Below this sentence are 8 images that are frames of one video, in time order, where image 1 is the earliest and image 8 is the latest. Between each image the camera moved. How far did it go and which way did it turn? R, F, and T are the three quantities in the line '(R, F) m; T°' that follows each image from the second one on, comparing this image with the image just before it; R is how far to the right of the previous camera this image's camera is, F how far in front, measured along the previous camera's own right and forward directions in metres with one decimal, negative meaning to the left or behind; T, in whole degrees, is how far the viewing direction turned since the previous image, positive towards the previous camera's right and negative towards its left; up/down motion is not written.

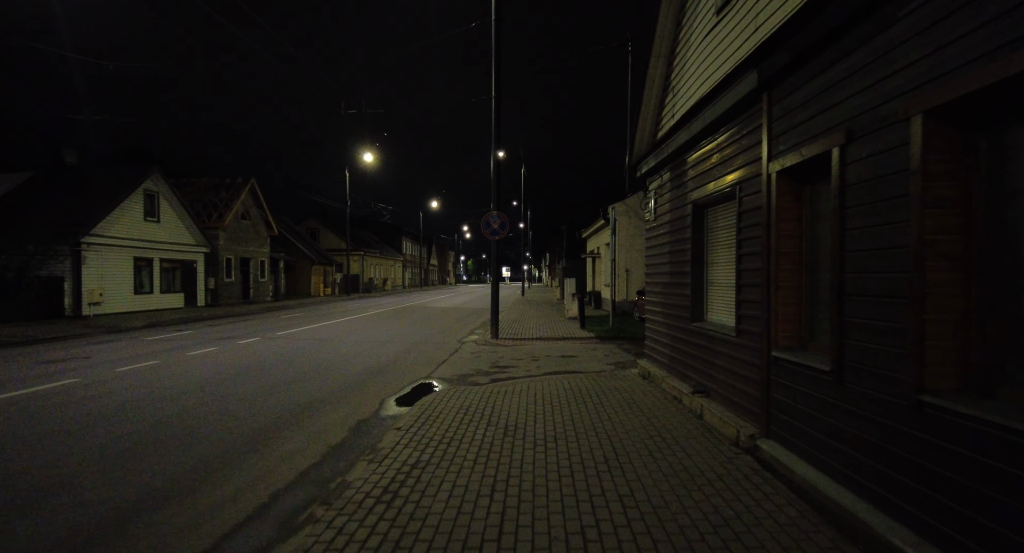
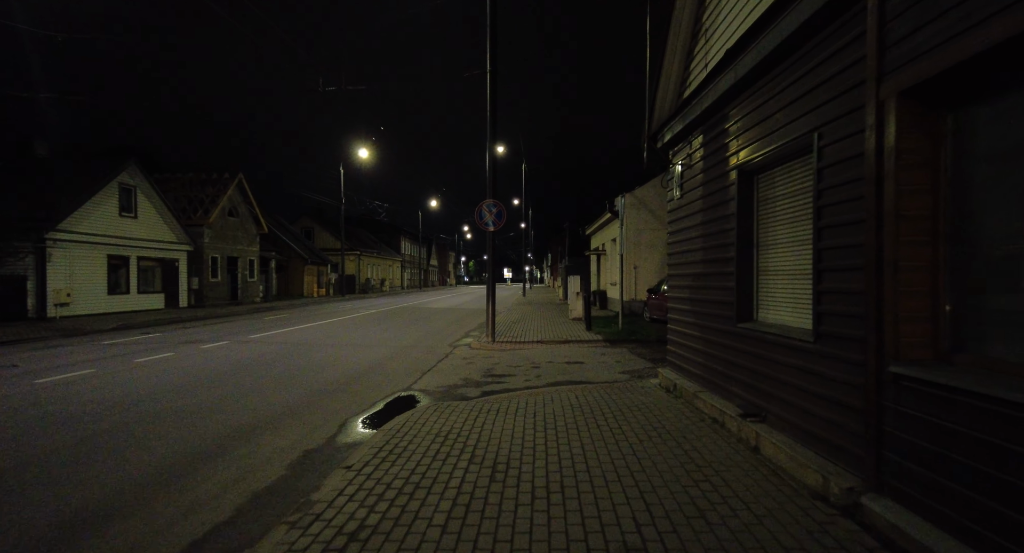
(+0.1, +1.3) m; 0°
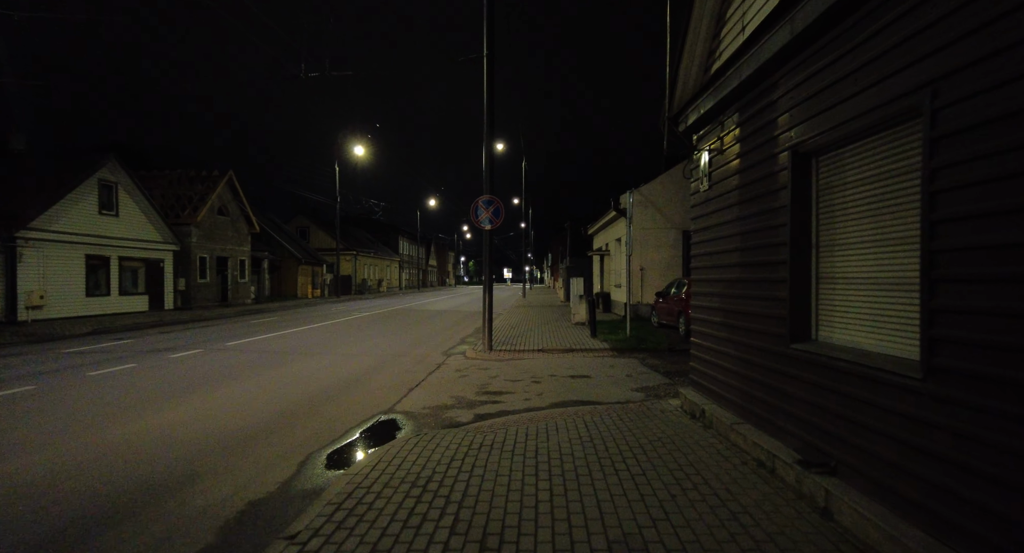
(0.0, +0.9) m; 0°
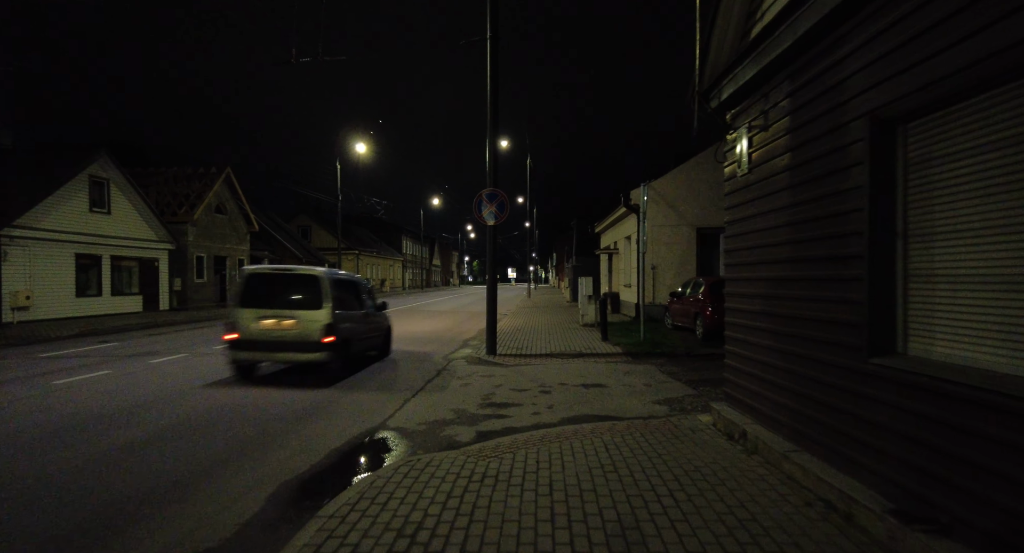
(0.0, +0.7) m; -1°
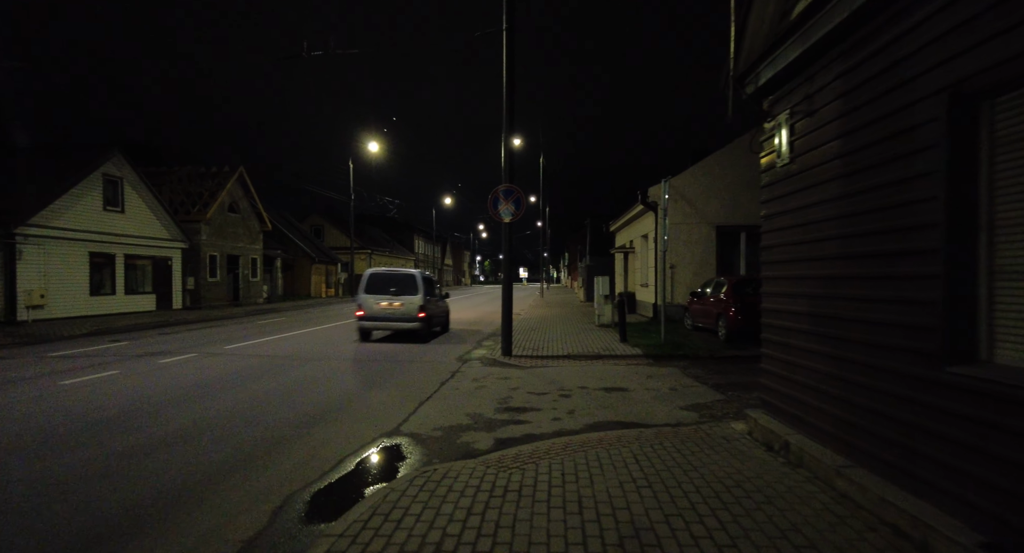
(-0.1, +0.3) m; -1°
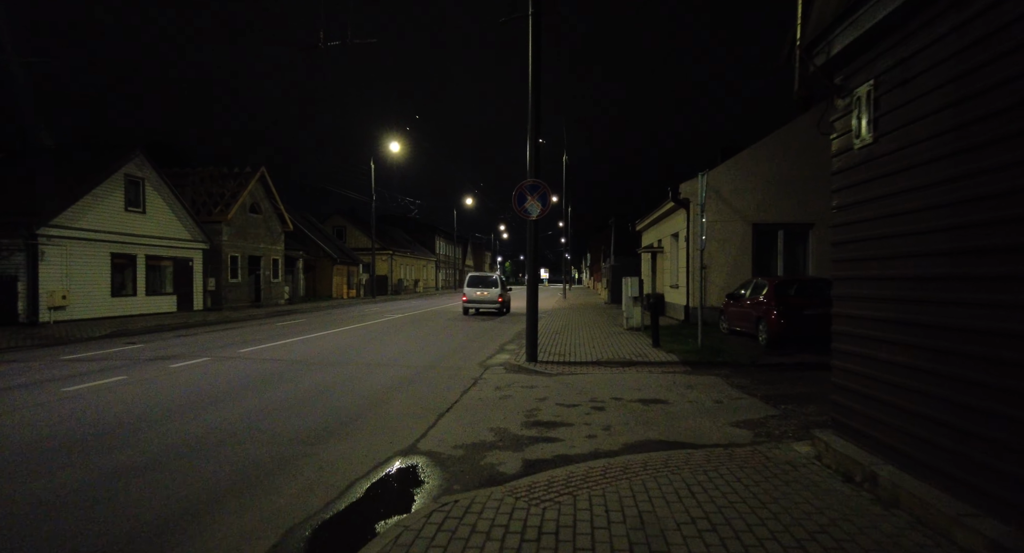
(-0.1, +0.6) m; -2°
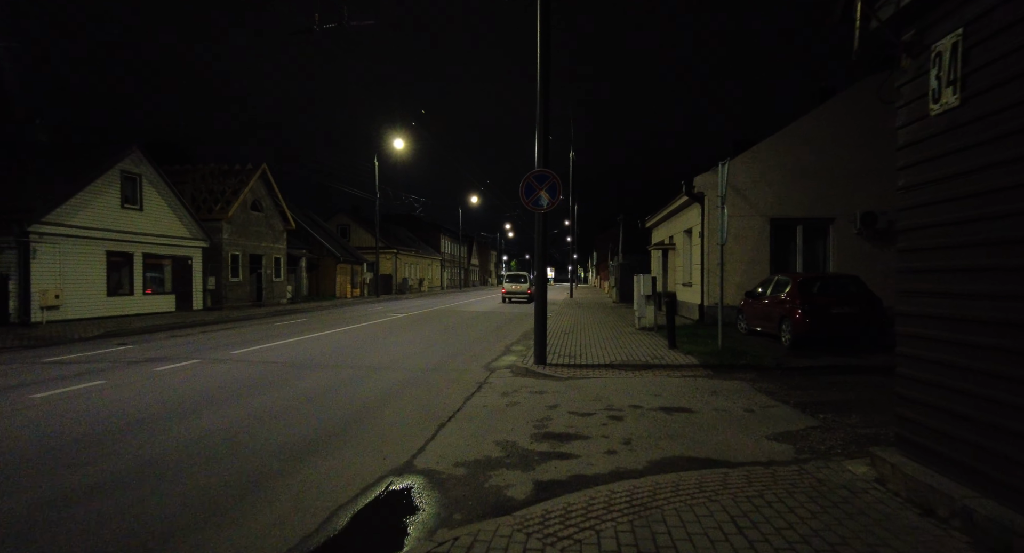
(0.0, +0.6) m; -1°
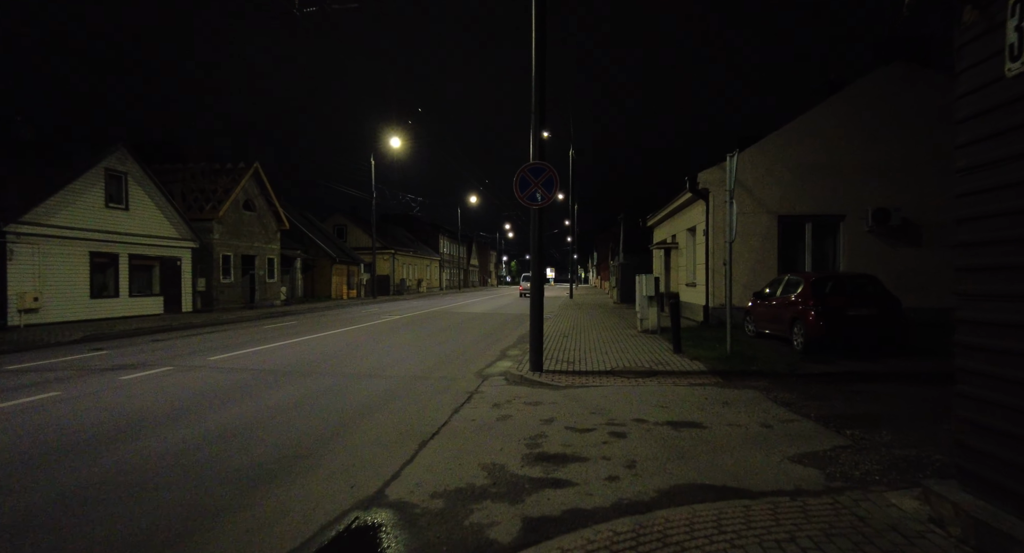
(+0.1, +0.6) m; 0°
